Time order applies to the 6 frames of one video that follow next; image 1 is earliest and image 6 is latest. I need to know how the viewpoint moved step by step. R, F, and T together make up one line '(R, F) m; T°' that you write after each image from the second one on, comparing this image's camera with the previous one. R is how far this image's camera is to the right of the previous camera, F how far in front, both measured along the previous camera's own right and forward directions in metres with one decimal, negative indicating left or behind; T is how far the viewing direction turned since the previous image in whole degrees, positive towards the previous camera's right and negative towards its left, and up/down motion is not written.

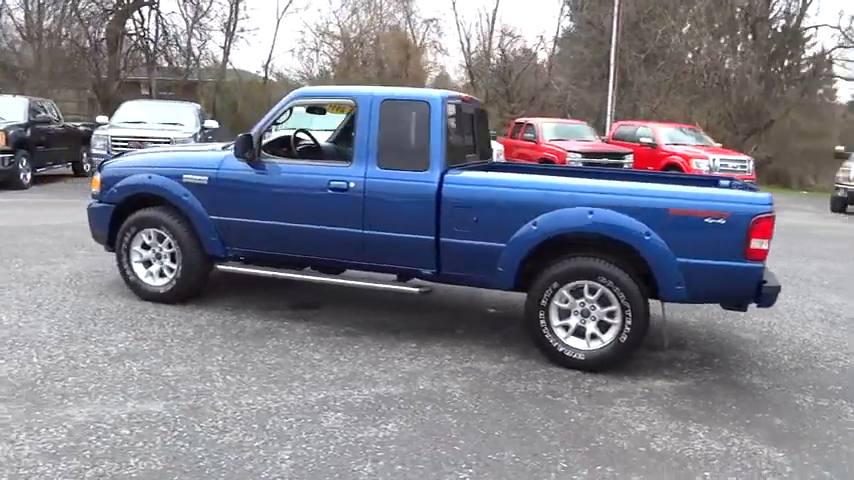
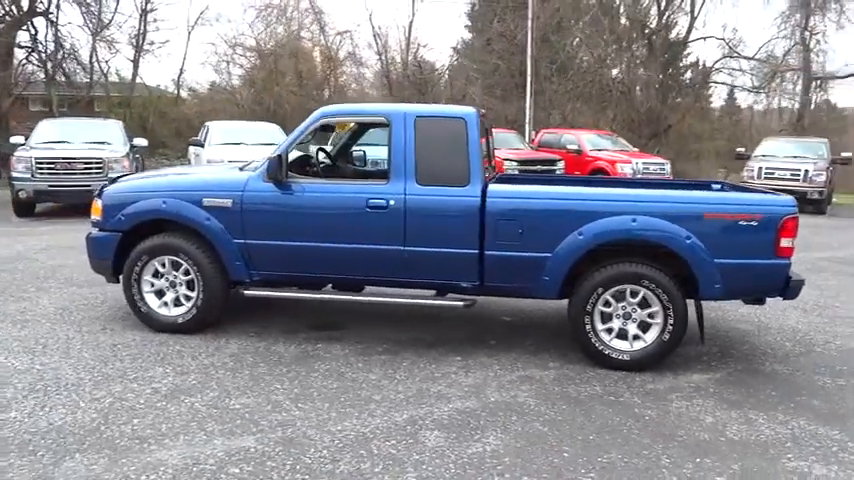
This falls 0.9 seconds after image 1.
(-1.1, 0.0) m; +9°
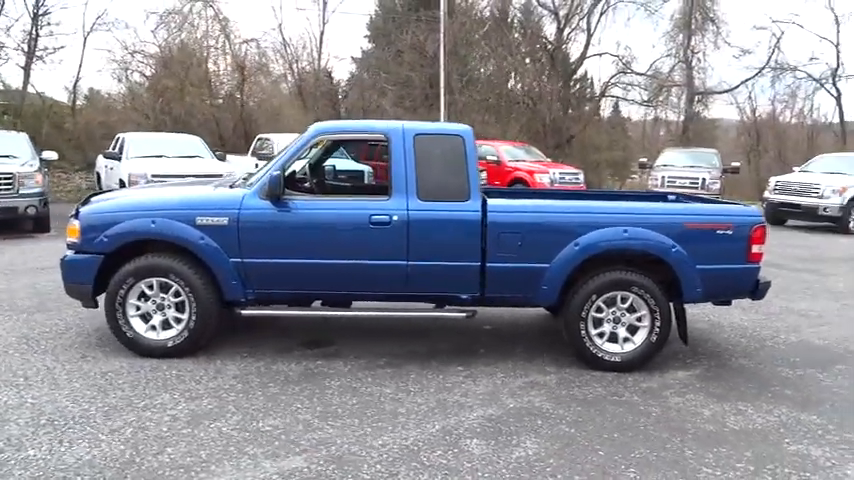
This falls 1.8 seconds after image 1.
(-0.8, -0.1) m; +9°
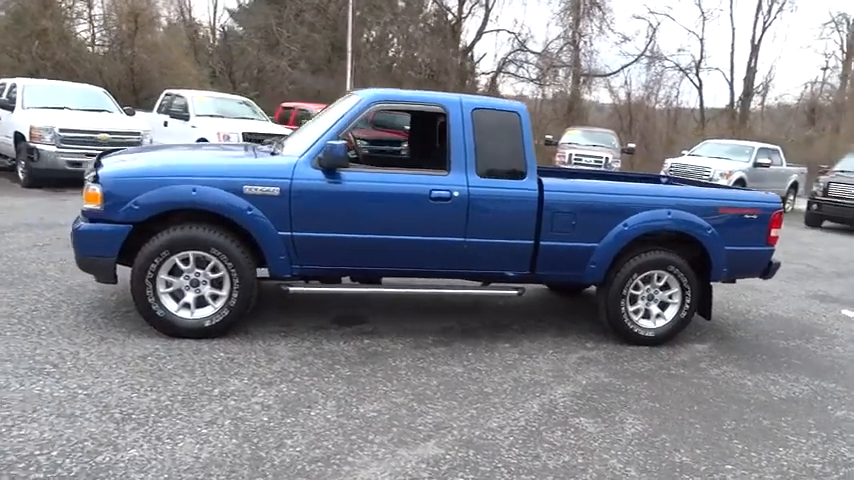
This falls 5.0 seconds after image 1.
(-1.5, +0.3) m; +12°
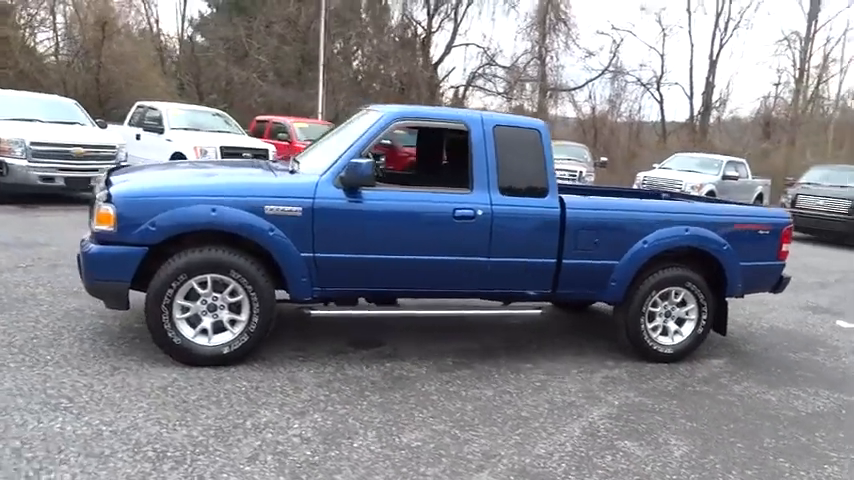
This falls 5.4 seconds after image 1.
(-0.5, +0.1) m; +3°
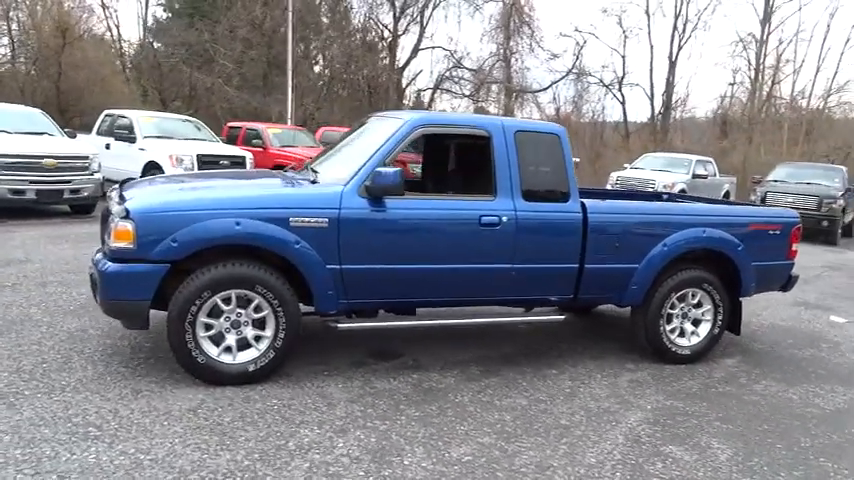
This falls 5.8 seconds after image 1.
(-0.5, +0.1) m; +3°
